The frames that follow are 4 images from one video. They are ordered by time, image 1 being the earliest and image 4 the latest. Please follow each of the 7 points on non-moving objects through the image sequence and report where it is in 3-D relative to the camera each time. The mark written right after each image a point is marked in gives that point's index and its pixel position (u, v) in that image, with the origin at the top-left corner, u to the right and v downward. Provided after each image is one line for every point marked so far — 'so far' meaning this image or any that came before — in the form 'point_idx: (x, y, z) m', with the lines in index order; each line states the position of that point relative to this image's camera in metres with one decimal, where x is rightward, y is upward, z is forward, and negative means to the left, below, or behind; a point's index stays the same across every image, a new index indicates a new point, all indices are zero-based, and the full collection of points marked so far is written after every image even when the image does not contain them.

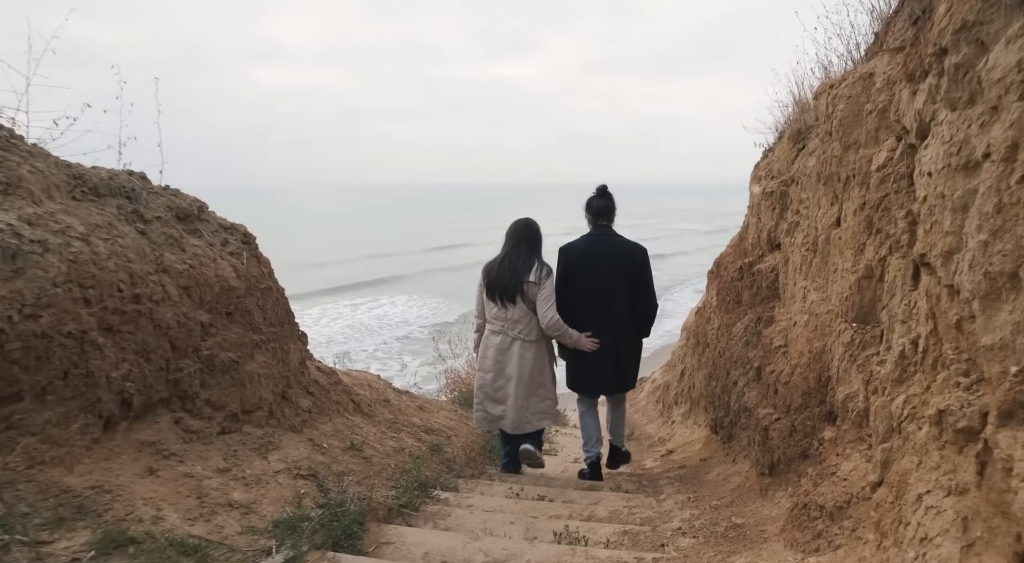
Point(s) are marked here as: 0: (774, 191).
0: (+2.4, +0.8, +7.1) m
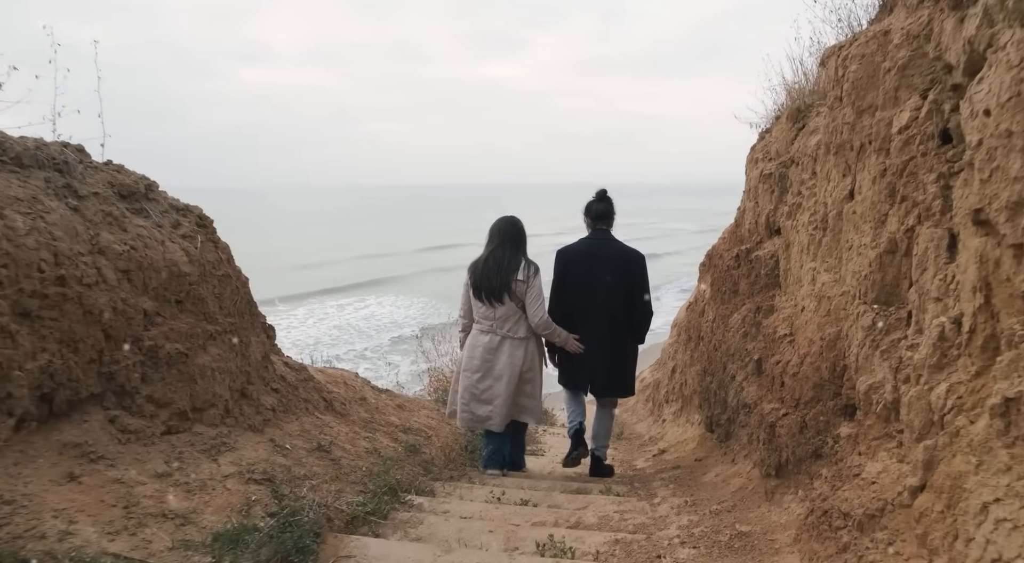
0: (+2.2, +0.9, +6.7) m
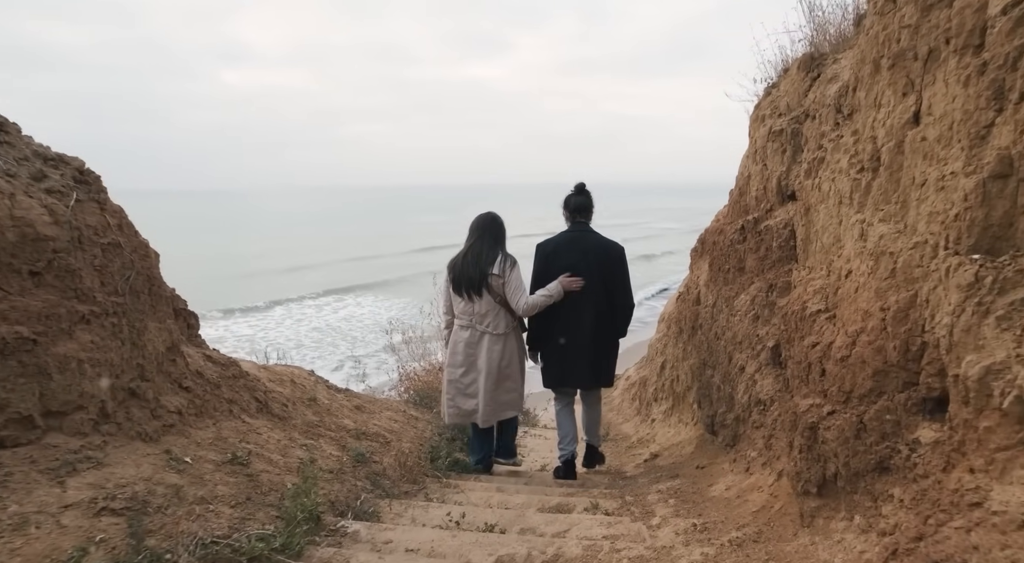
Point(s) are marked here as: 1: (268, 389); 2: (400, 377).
0: (+2.0, +1.1, +5.7) m
1: (-2.0, -0.9, +6.4) m
2: (-1.8, -1.5, +12.4) m
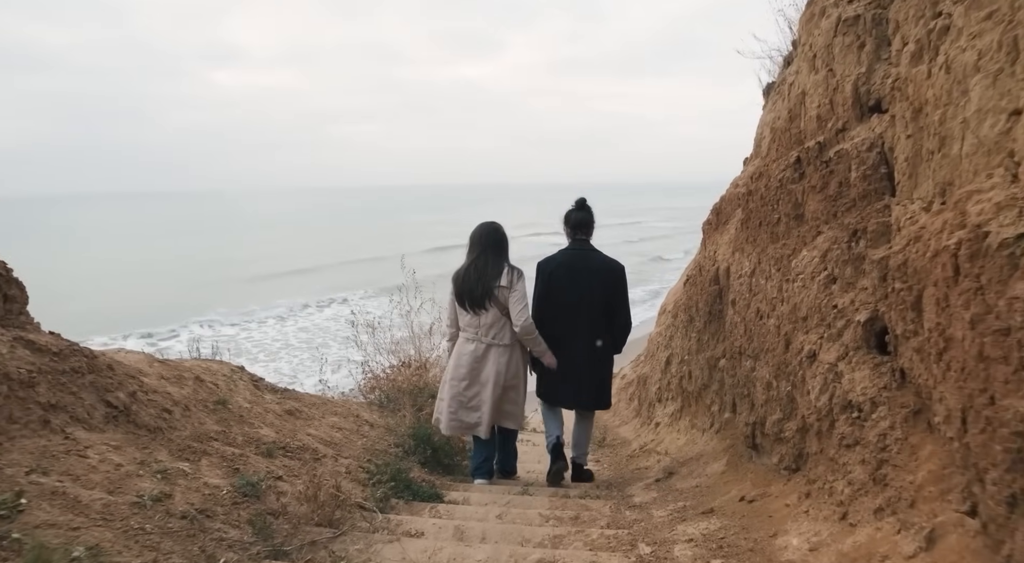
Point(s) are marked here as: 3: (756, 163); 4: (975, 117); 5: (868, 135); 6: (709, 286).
0: (+1.8, +1.4, +4.0) m
1: (-2.2, -0.6, +4.7) m
2: (-2.1, -1.3, +10.7) m
3: (+1.7, +0.8, +5.4) m
4: (+1.5, +0.6, +2.5) m
5: (+1.7, +0.7, +3.7) m
6: (+1.7, 0.0, +6.5) m
